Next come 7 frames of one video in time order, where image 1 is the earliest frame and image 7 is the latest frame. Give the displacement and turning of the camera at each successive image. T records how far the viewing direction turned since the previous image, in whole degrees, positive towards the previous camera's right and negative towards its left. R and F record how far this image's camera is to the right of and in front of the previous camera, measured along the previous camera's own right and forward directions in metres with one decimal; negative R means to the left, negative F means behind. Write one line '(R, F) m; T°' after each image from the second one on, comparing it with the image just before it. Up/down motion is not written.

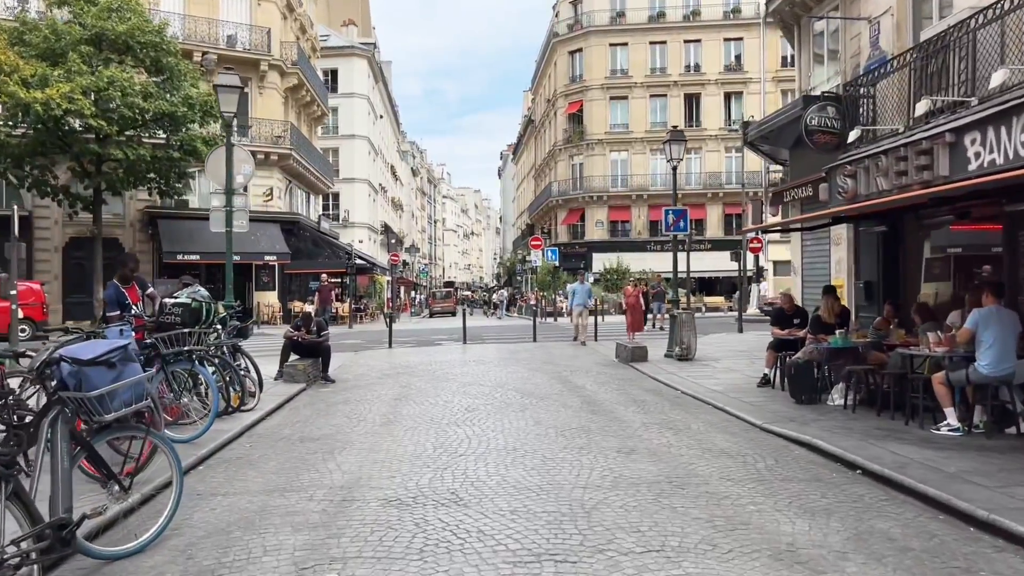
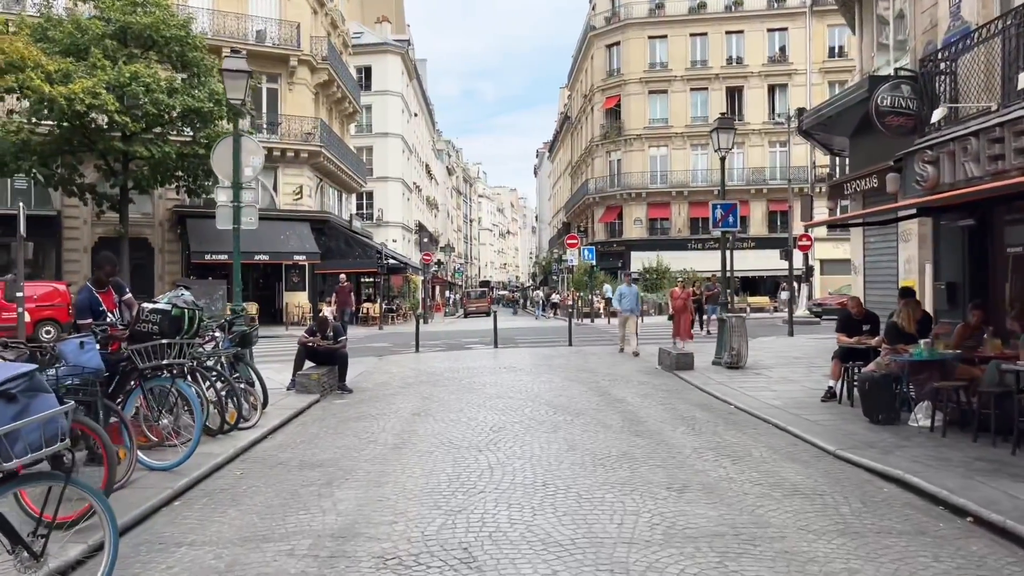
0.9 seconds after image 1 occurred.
(+0.1, +1.1) m; -3°
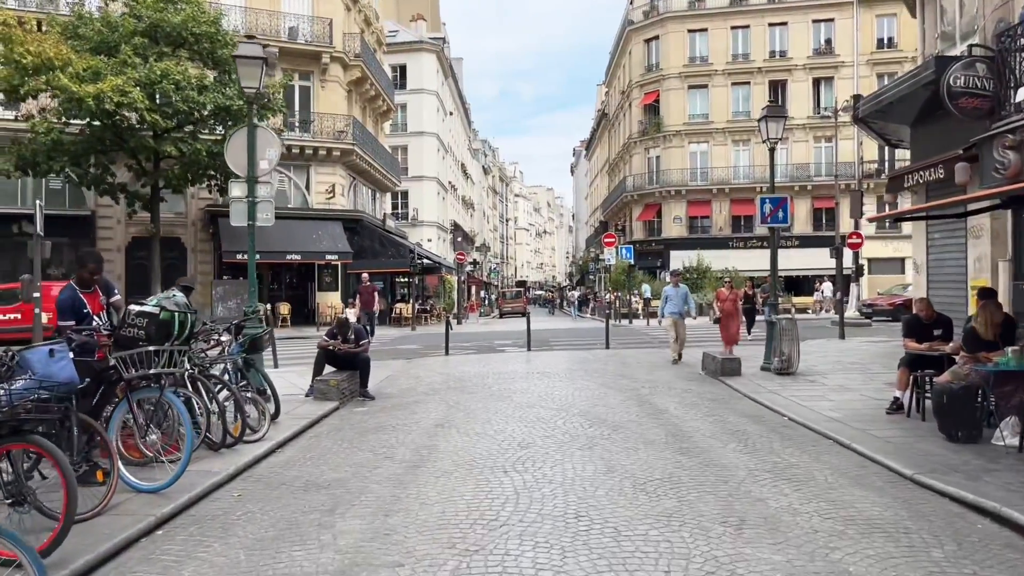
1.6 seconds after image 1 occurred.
(+0.1, +0.8) m; -3°
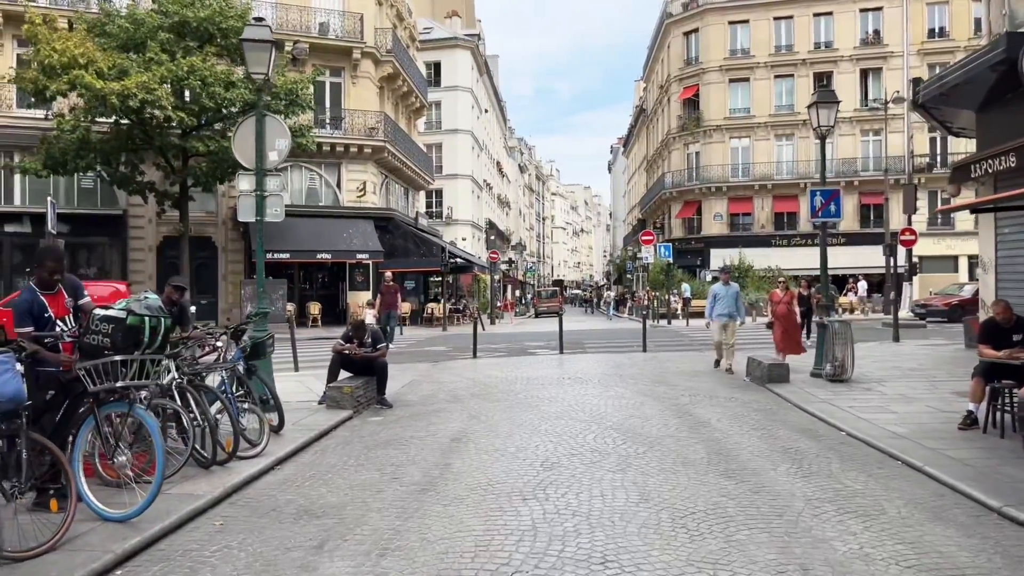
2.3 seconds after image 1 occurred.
(+0.1, +0.8) m; -3°
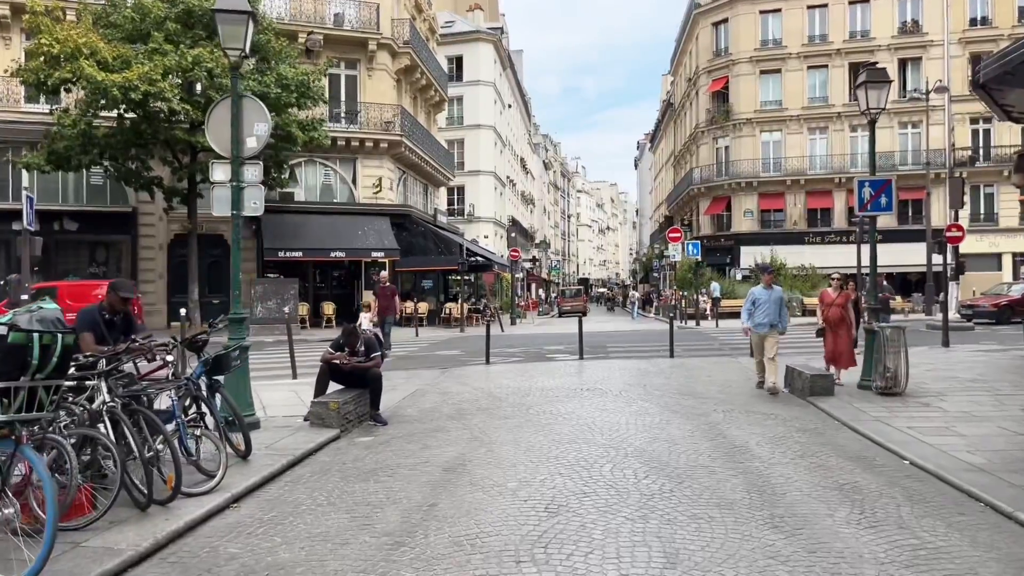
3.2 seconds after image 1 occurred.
(+0.2, +1.1) m; -2°
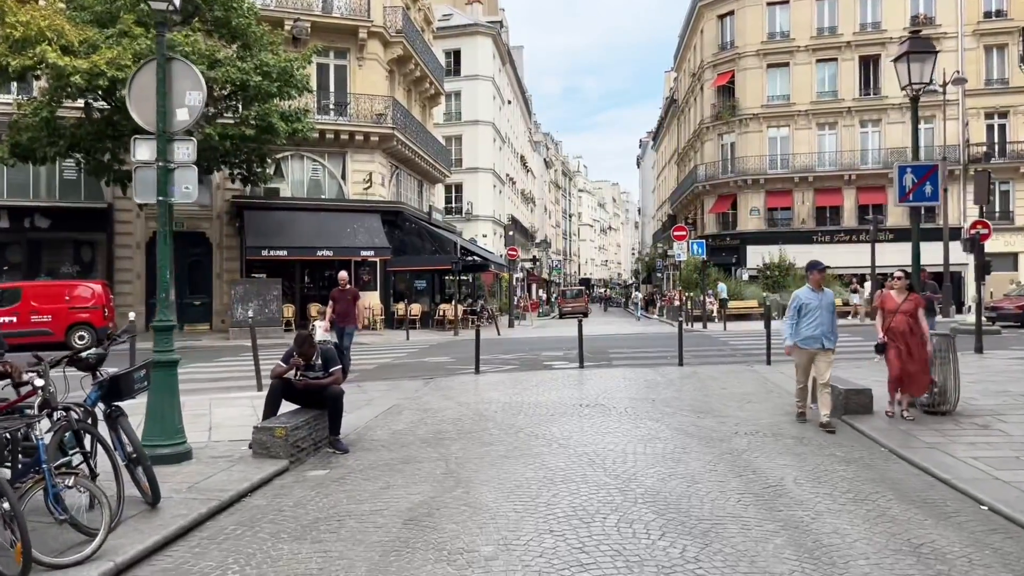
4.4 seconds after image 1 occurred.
(+0.2, +1.4) m; 0°
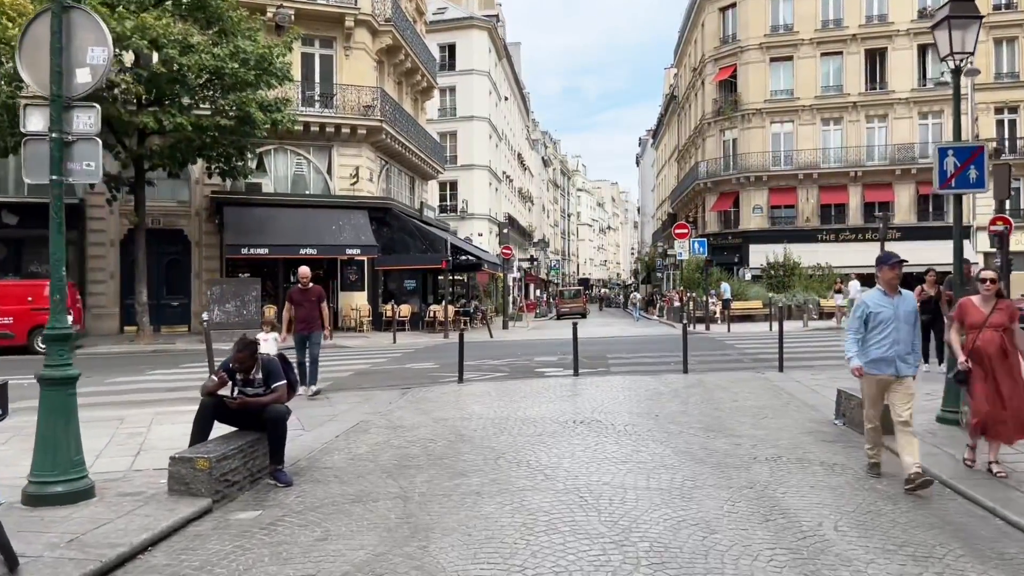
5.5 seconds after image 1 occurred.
(+0.2, +1.2) m; 0°
